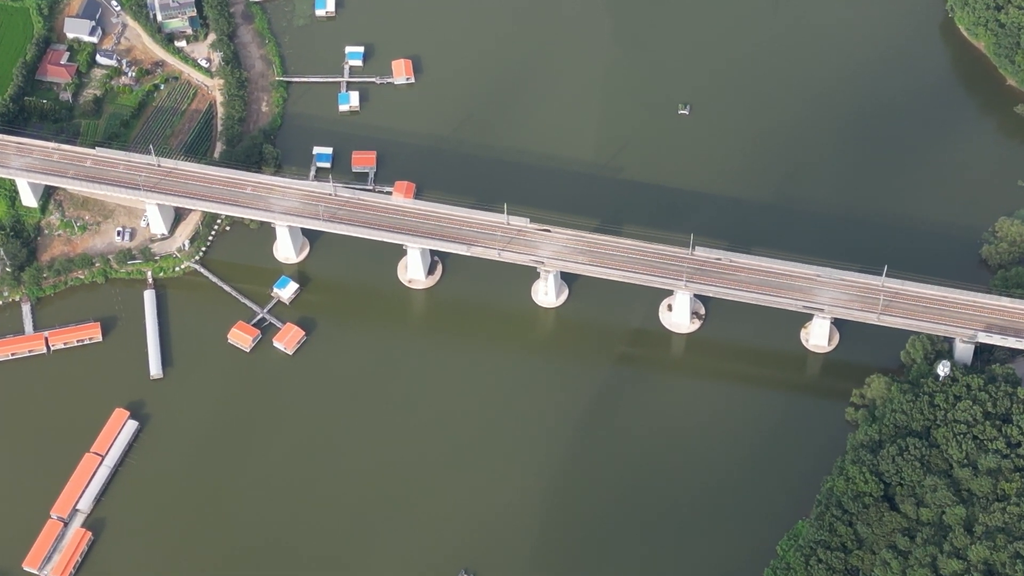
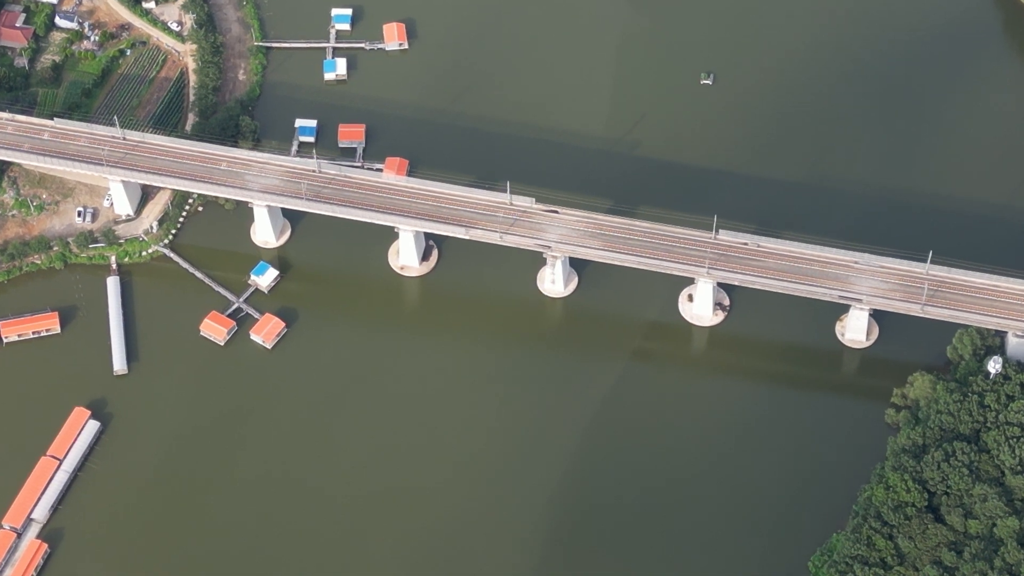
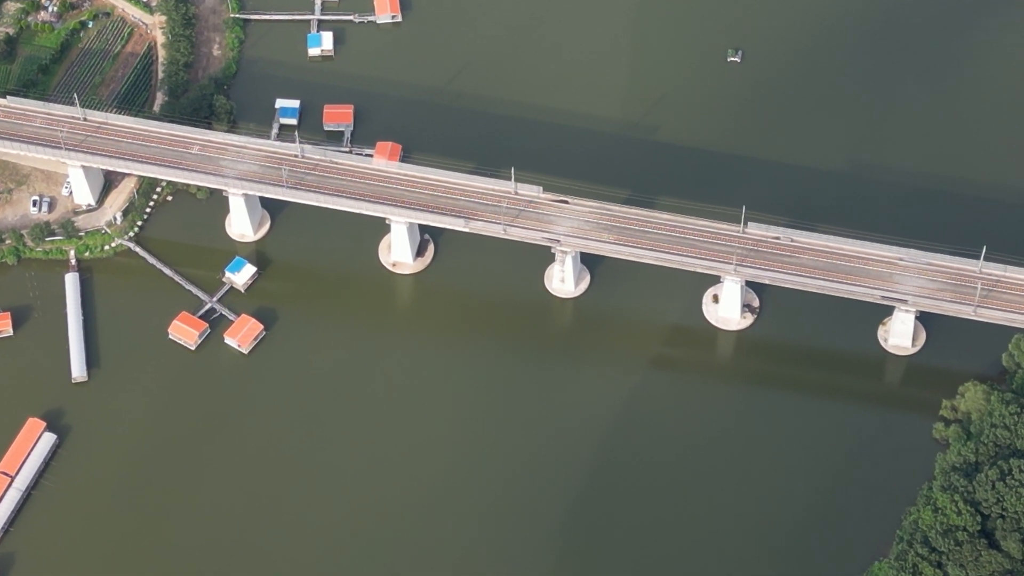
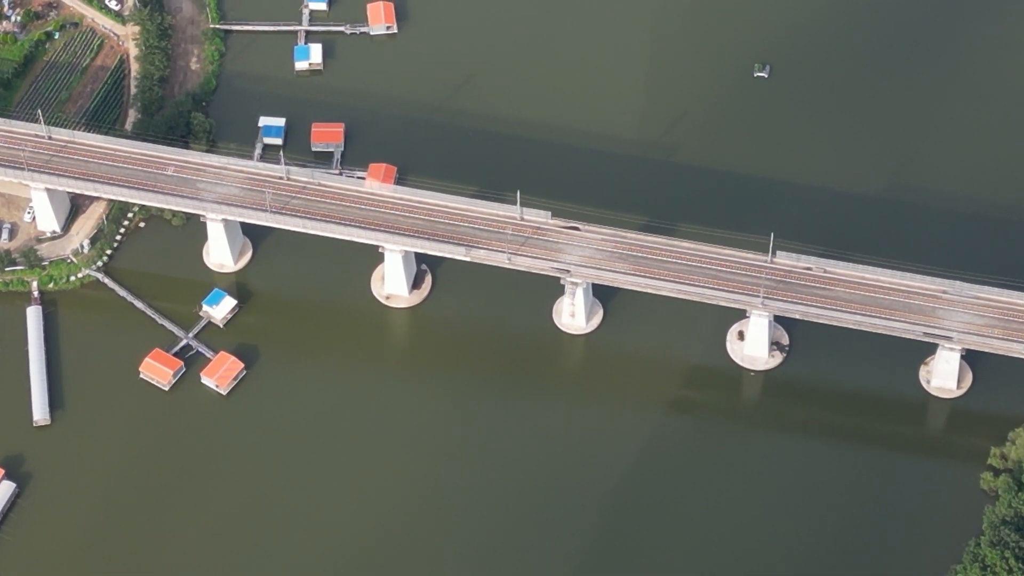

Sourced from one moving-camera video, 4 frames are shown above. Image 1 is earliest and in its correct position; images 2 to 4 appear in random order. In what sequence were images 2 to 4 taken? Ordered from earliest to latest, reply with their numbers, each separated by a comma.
2, 3, 4
